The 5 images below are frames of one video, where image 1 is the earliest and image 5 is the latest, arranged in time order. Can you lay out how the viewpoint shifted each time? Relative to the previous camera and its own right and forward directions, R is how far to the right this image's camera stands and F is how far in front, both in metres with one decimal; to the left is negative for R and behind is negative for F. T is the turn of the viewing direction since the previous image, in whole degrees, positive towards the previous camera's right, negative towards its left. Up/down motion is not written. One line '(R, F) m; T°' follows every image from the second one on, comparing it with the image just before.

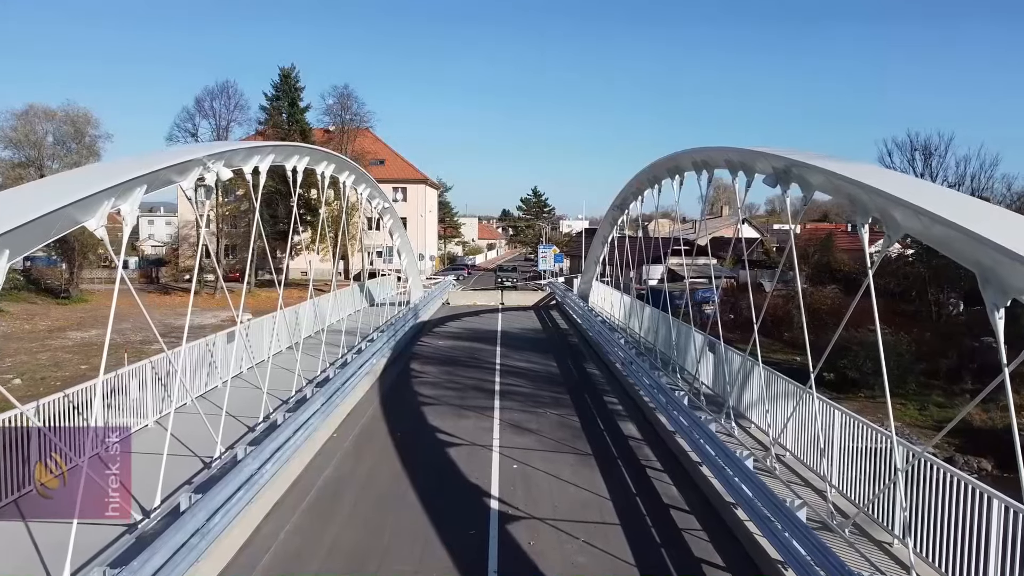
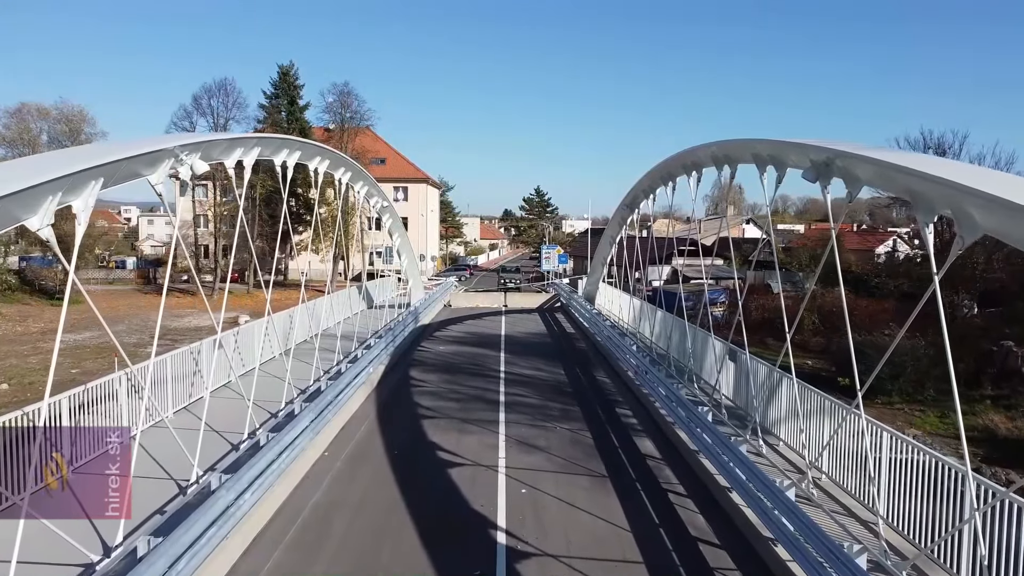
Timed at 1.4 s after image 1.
(-0.1, +0.7) m; 0°
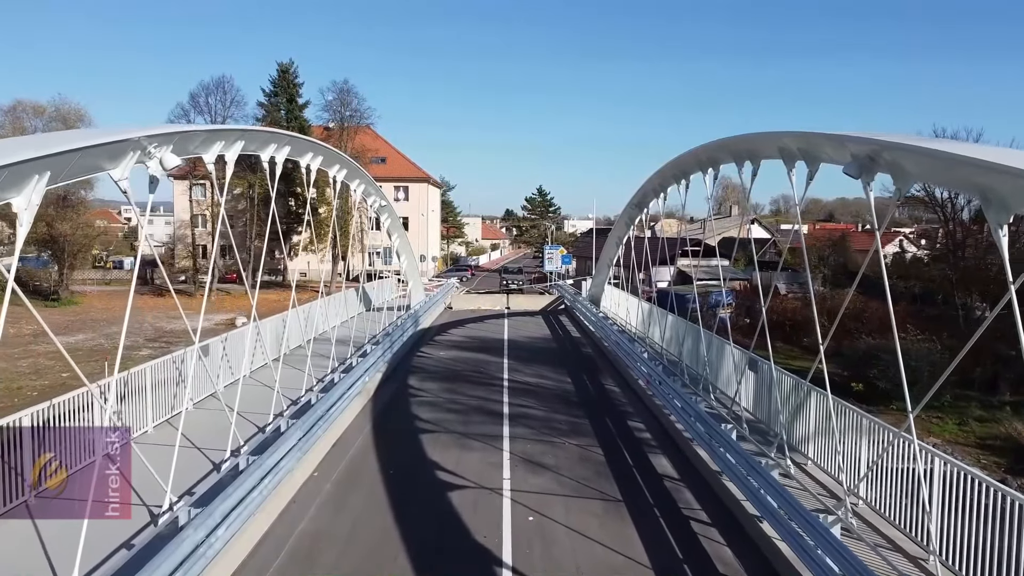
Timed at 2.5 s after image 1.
(0.0, +0.6) m; 0°
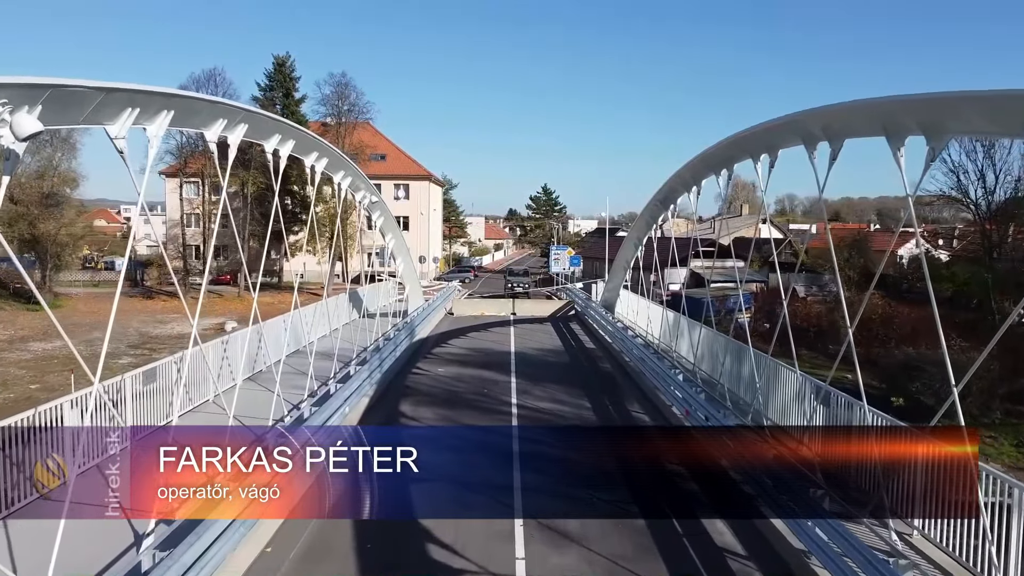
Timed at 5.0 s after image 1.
(-0.1, +1.6) m; 0°
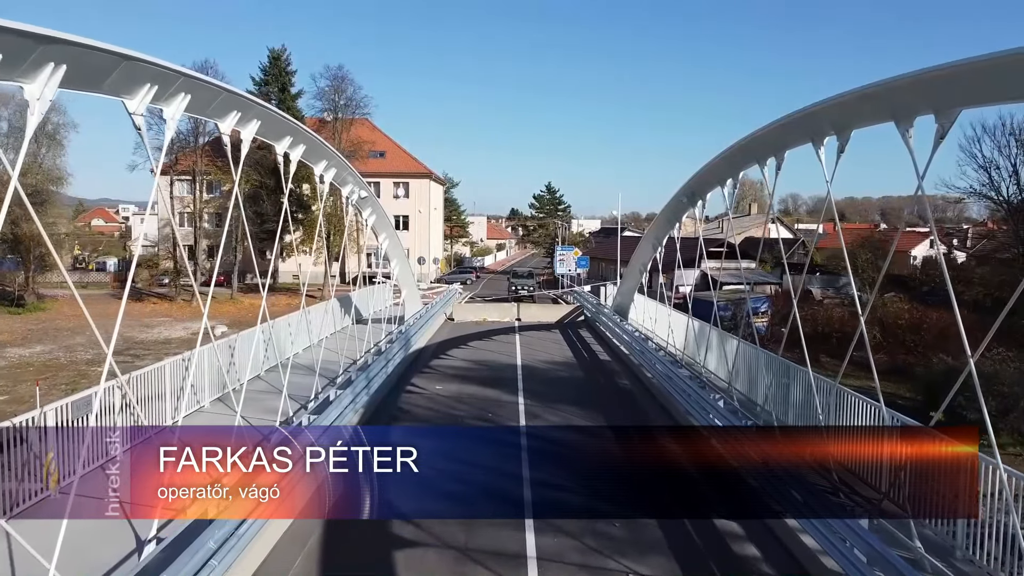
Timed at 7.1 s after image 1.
(-0.1, +1.4) m; 0°
